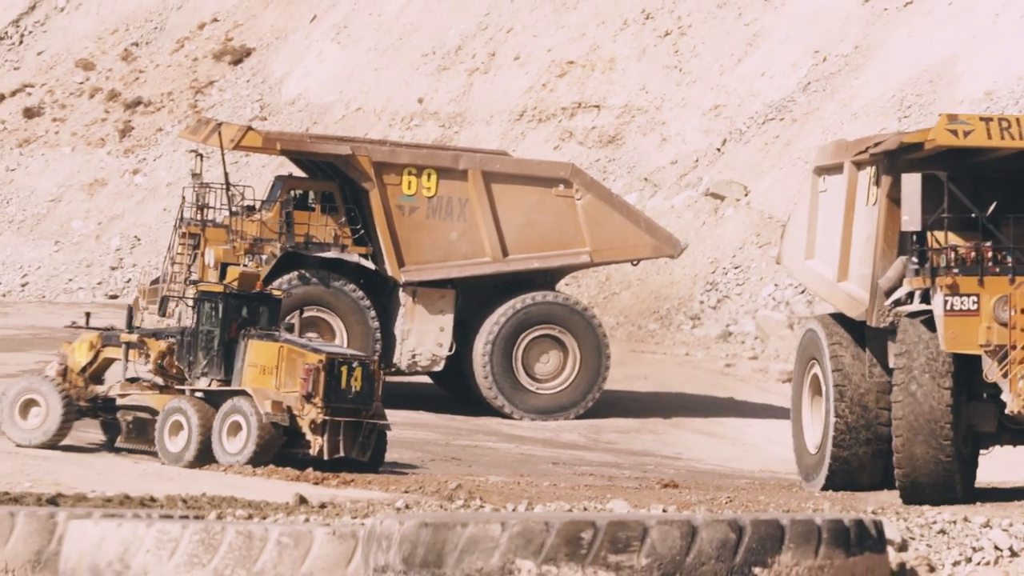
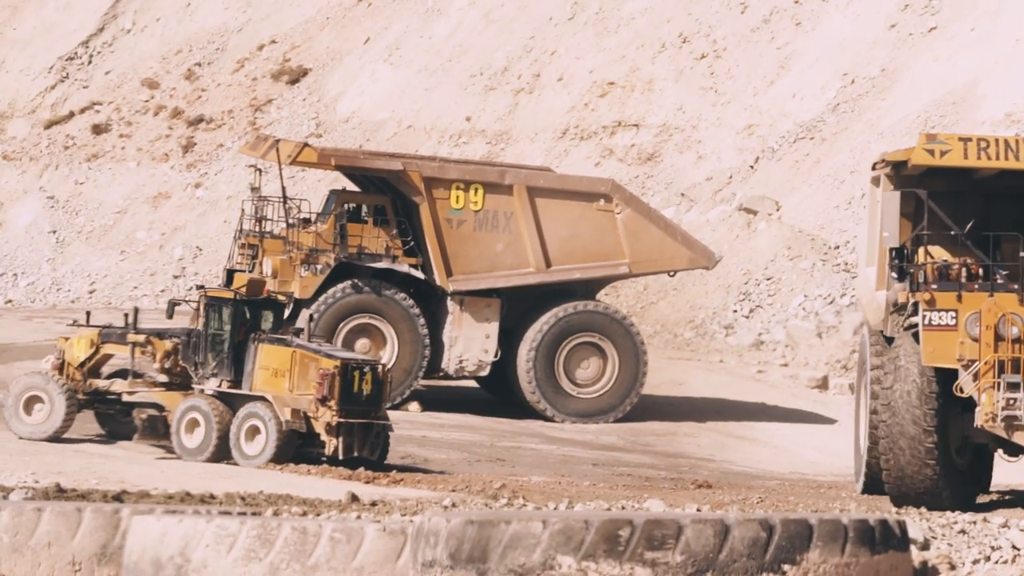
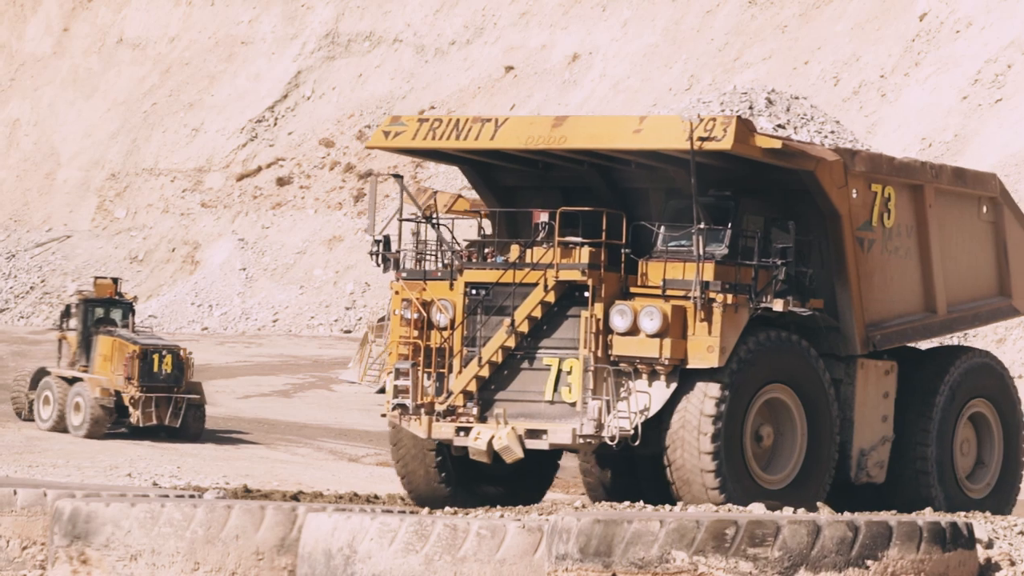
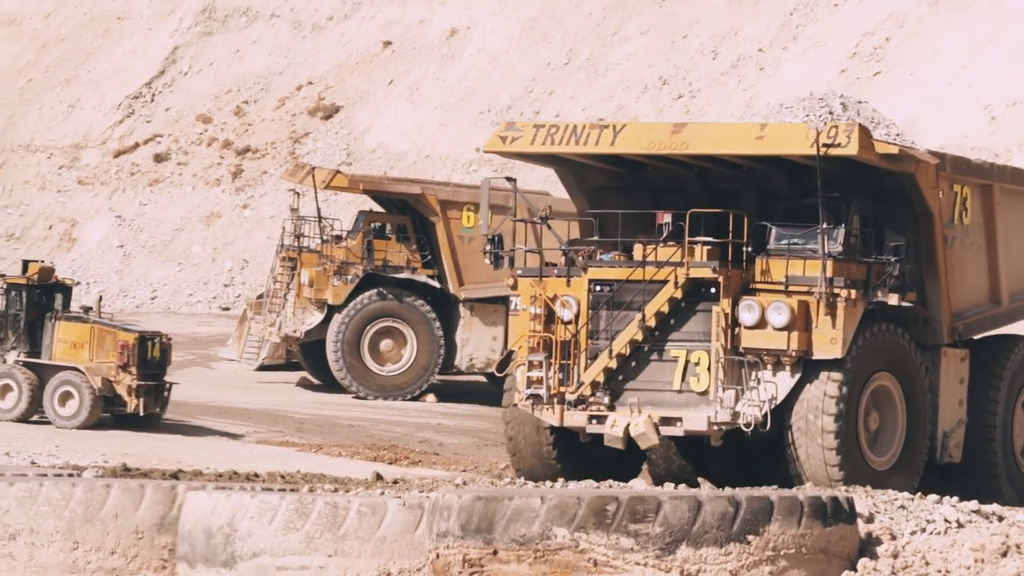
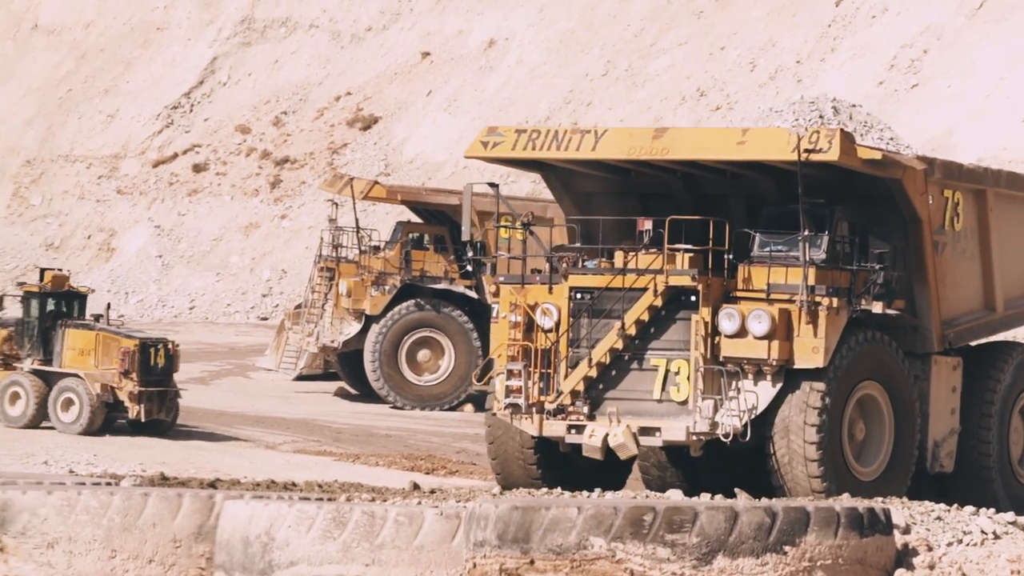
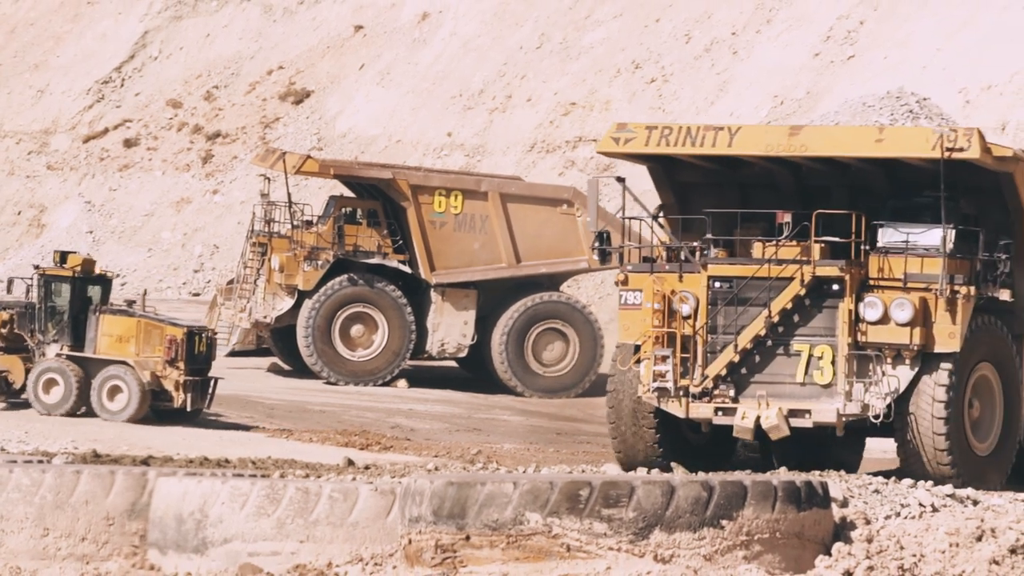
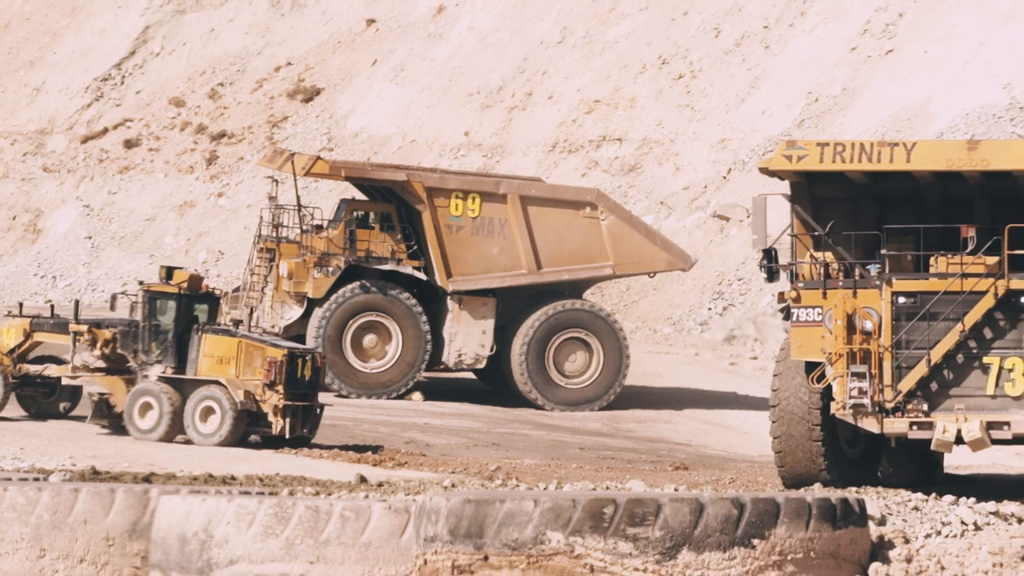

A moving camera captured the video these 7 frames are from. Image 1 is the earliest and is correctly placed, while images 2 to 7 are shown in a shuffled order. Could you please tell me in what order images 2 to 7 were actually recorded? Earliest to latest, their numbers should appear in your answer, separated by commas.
2, 7, 6, 4, 5, 3
